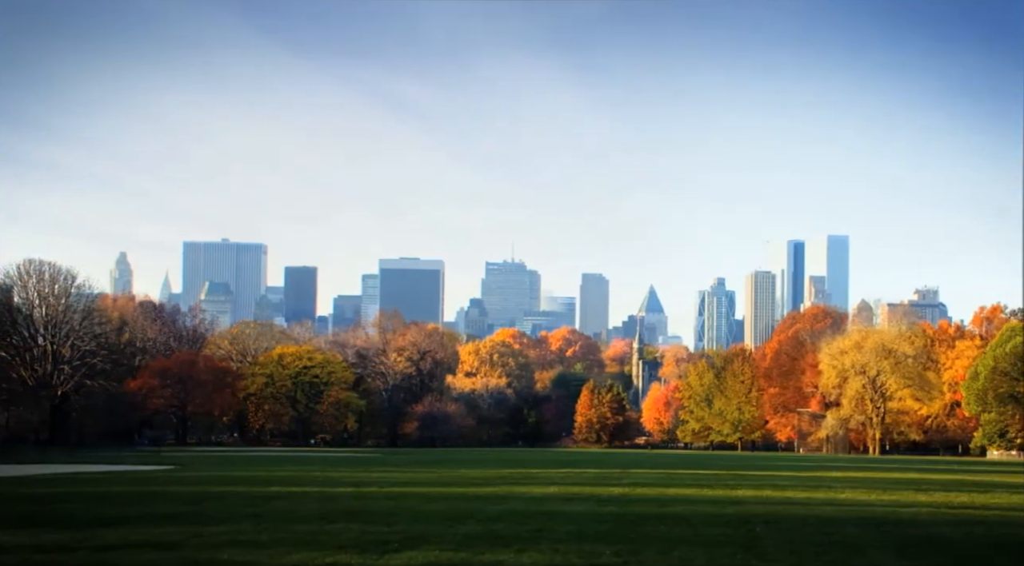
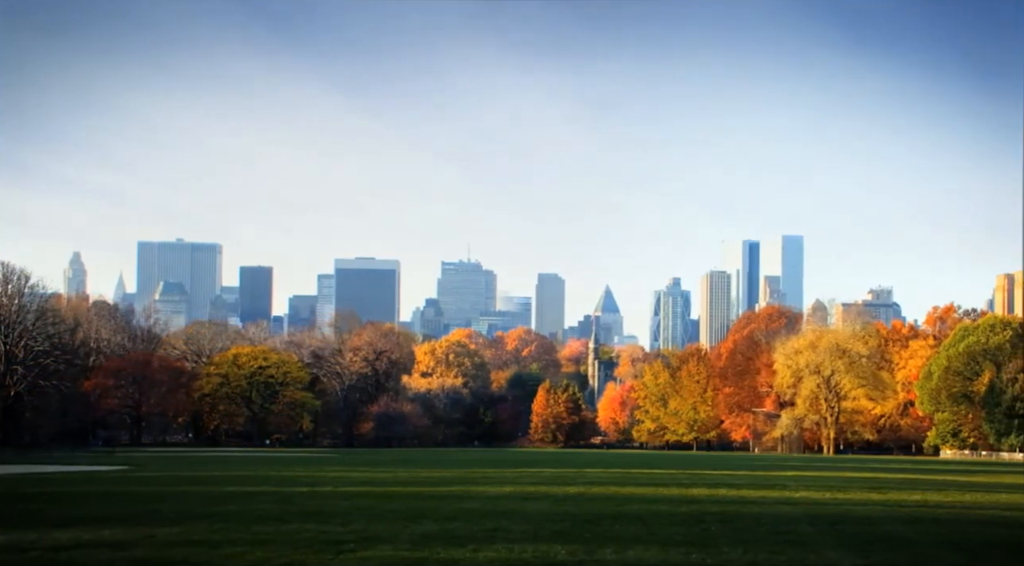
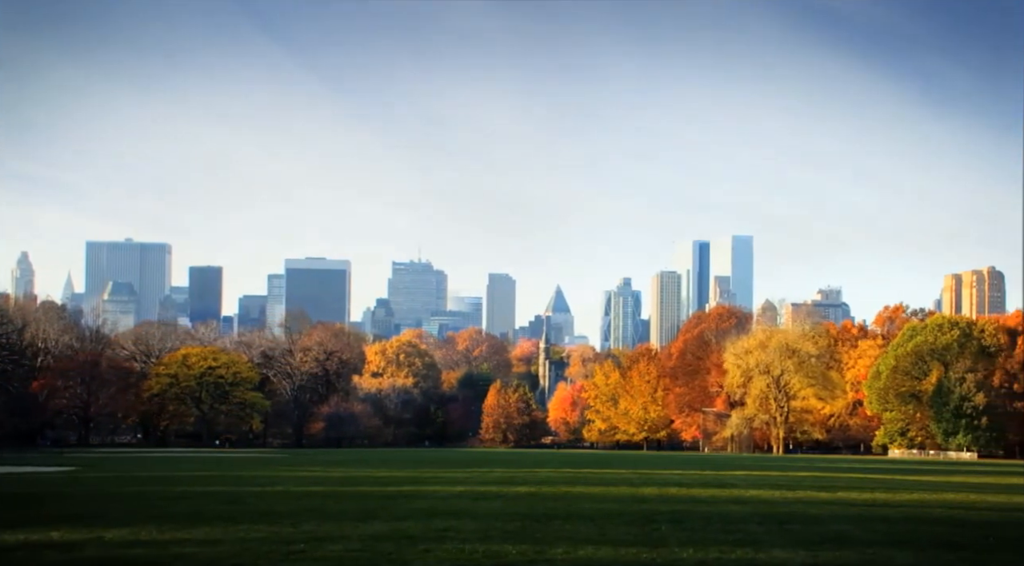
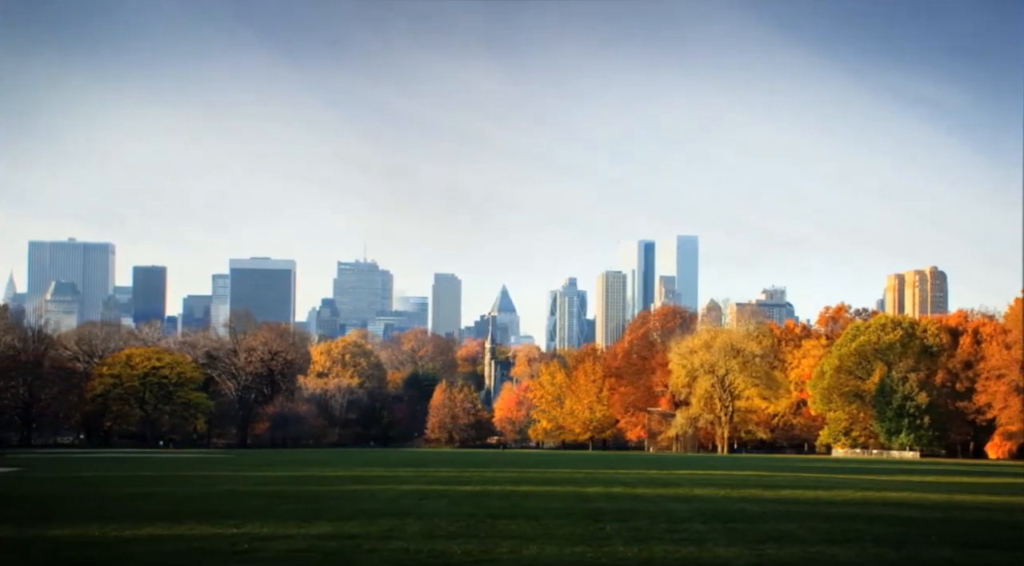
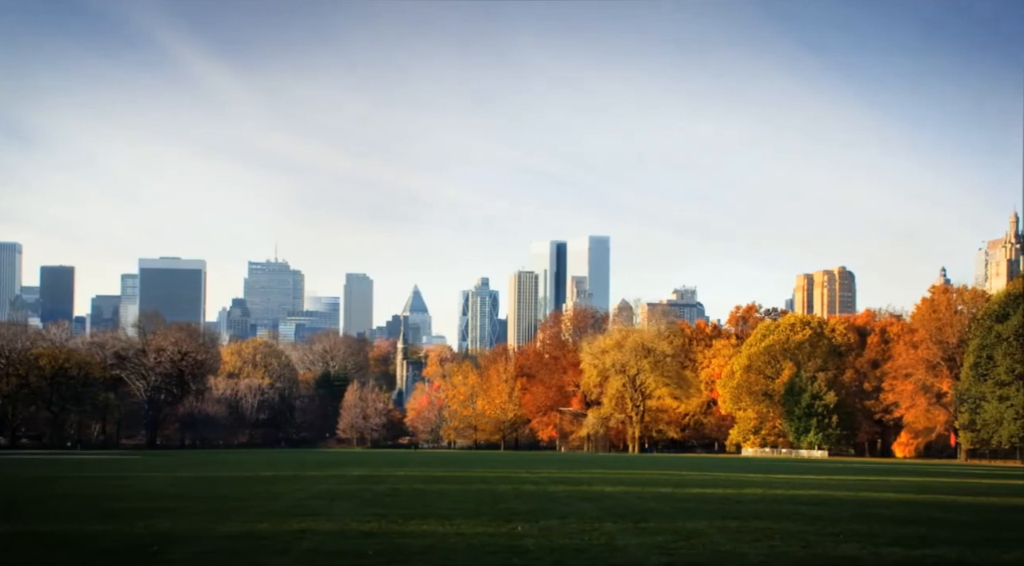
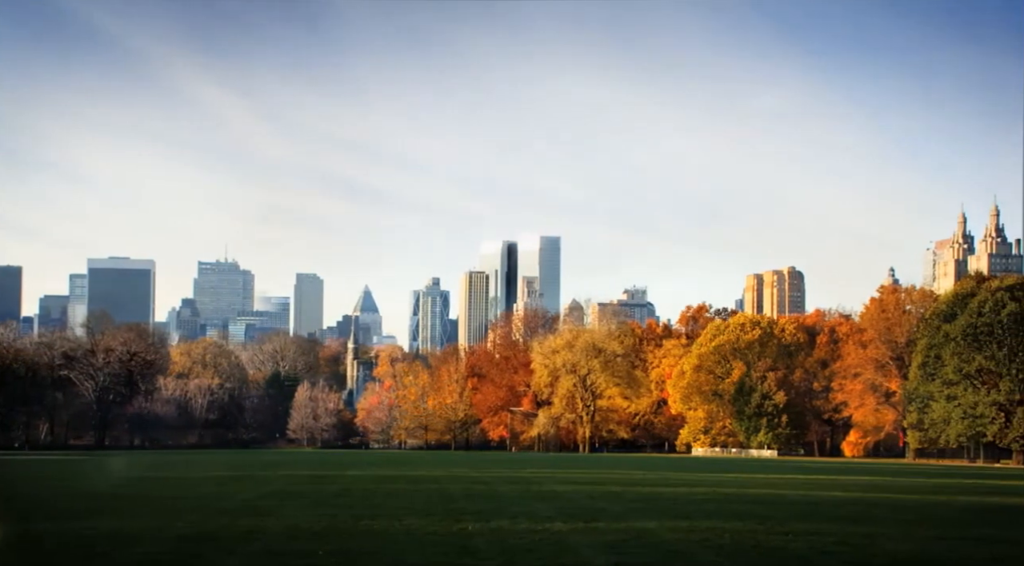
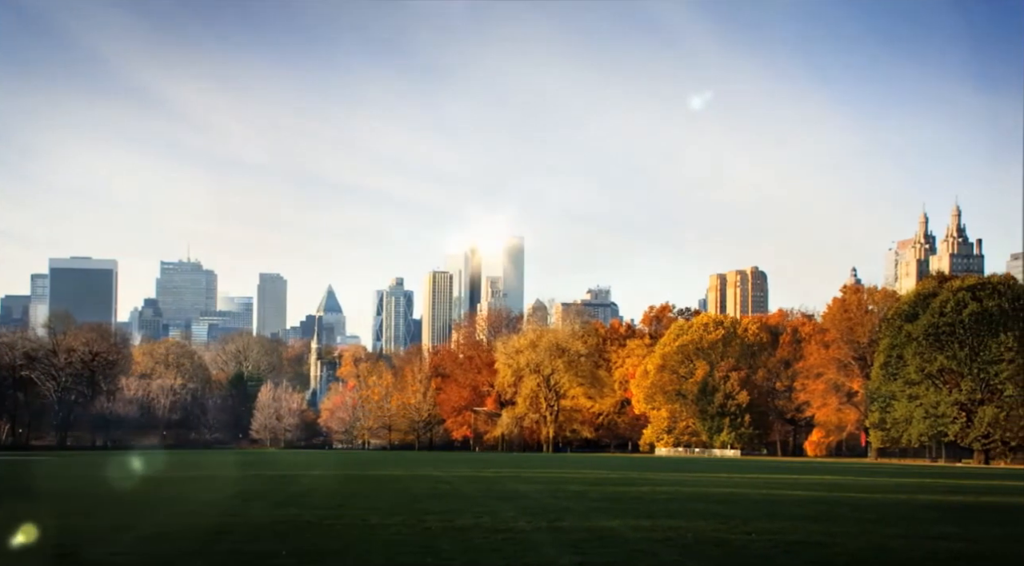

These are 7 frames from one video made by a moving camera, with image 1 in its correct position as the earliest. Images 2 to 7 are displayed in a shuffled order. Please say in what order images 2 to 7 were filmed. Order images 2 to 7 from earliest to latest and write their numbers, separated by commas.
2, 3, 4, 5, 6, 7
